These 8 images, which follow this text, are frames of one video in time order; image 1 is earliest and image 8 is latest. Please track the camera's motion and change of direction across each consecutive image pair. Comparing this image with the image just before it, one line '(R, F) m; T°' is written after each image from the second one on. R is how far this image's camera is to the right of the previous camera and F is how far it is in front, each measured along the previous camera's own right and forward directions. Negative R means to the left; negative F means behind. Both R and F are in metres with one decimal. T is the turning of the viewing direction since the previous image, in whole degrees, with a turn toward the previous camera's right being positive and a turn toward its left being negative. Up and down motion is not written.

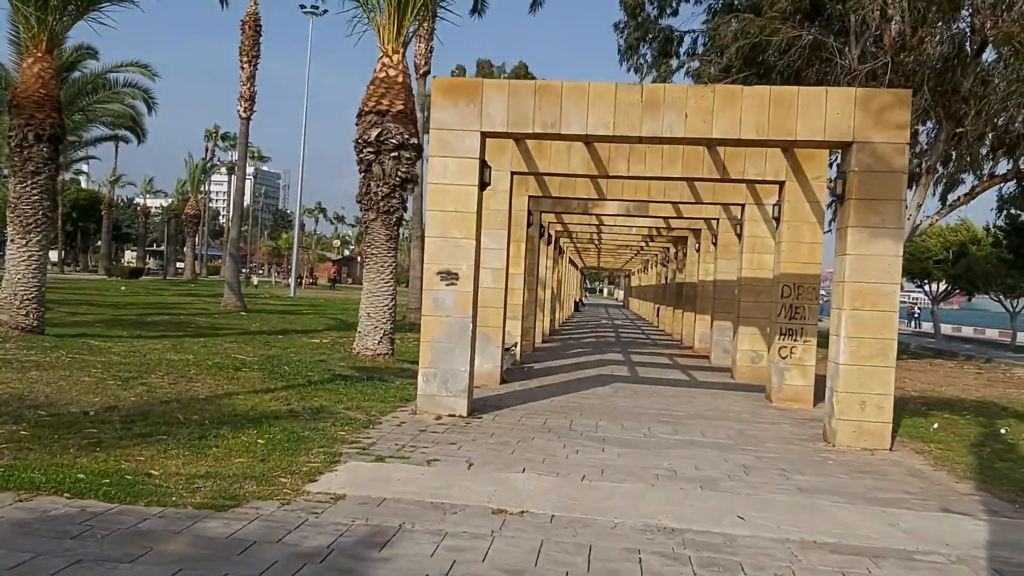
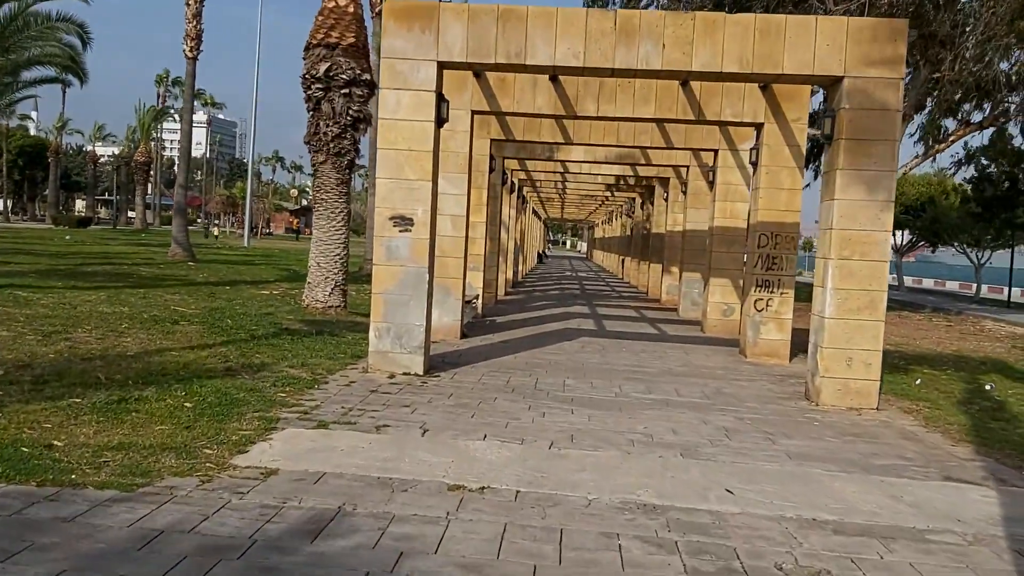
(0.0, +0.9) m; +2°
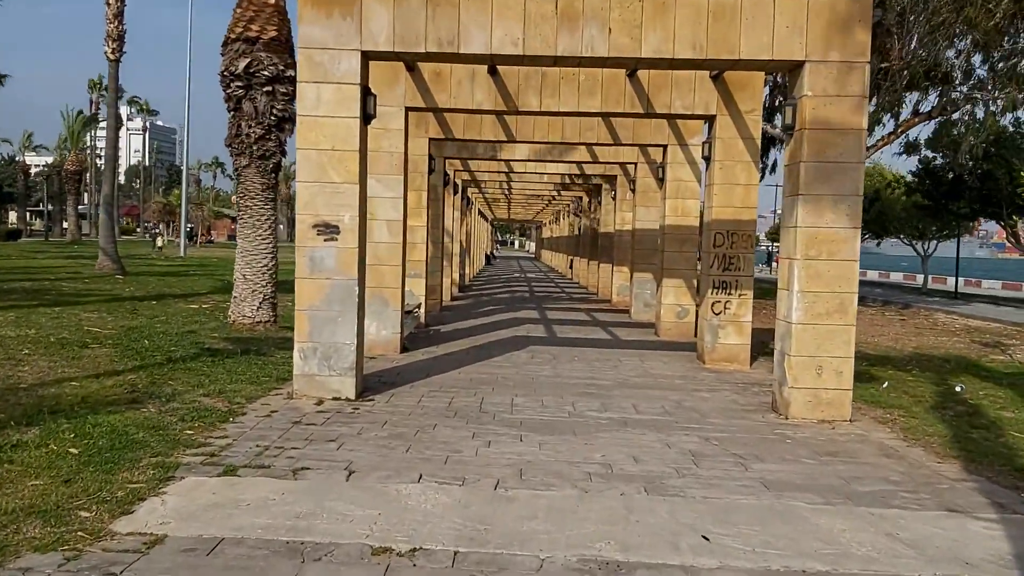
(+0.1, +0.9) m; +3°
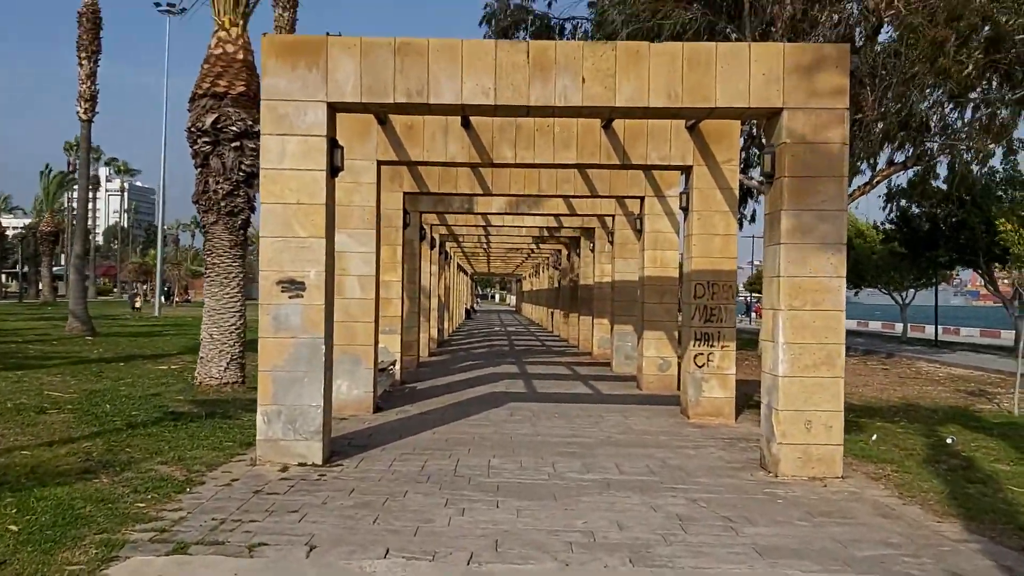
(+0.1, +0.4) m; +1°
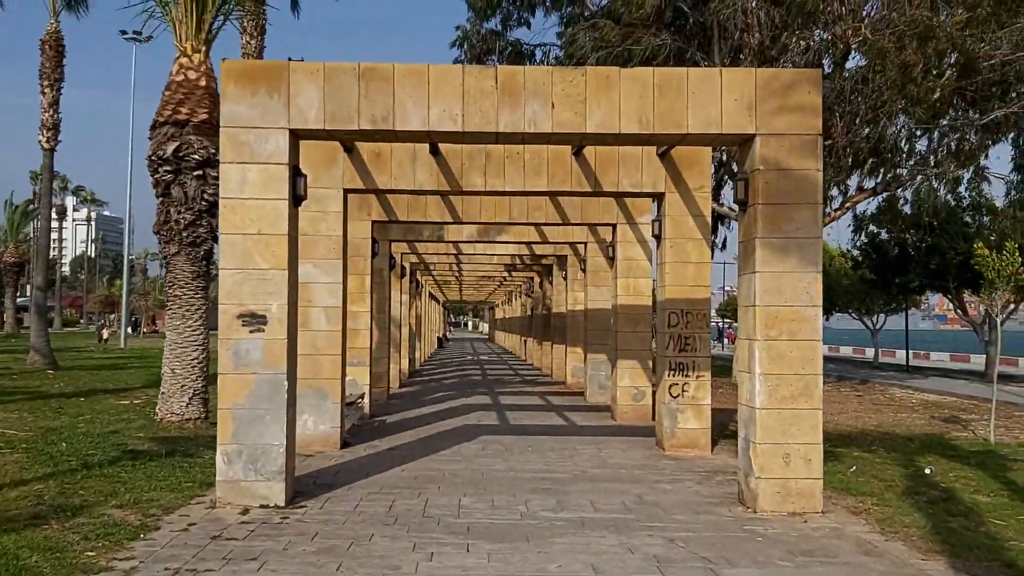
(0.0, +0.3) m; +2°
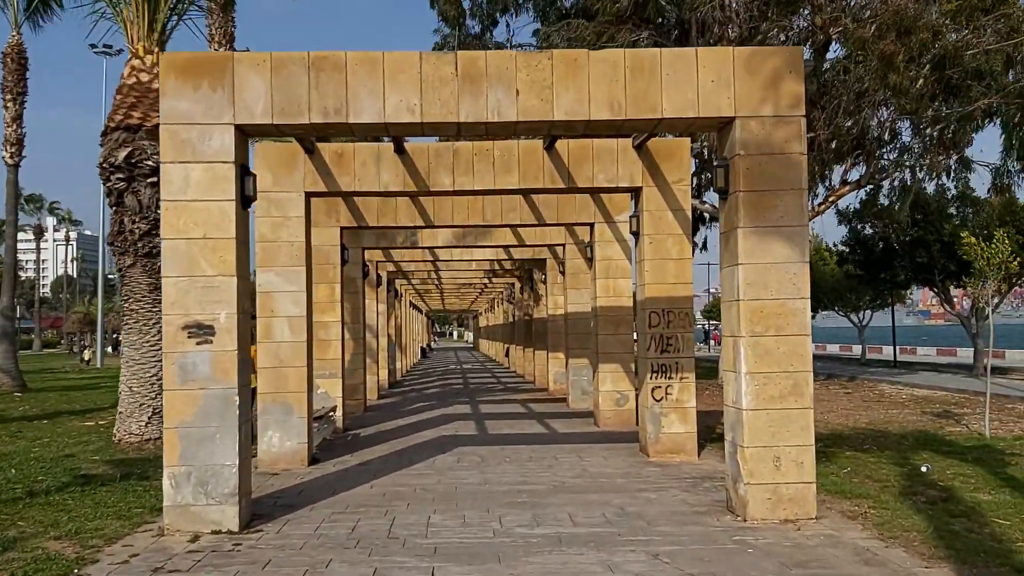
(+0.2, +0.6) m; +1°
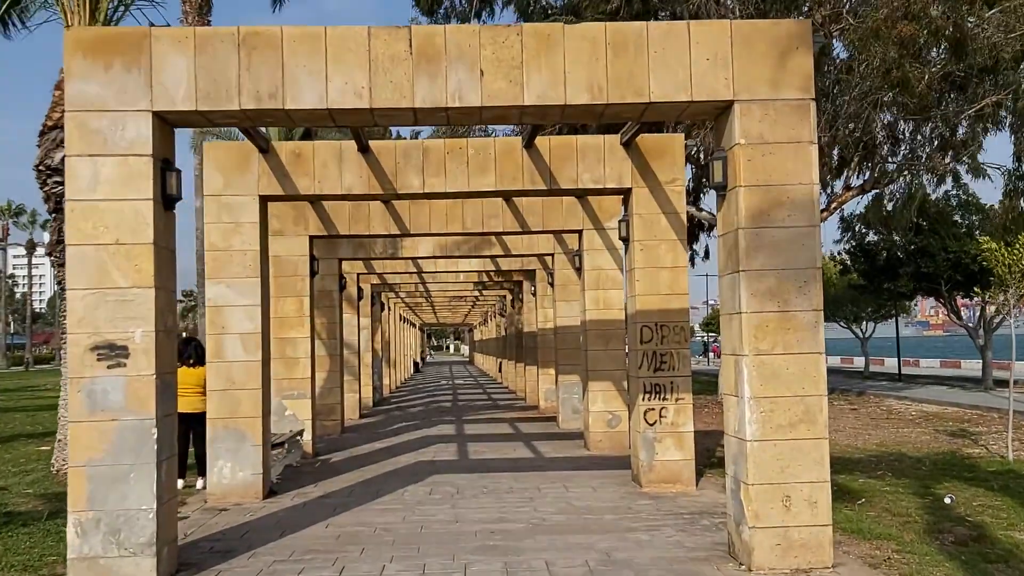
(+0.2, +1.1) m; 0°
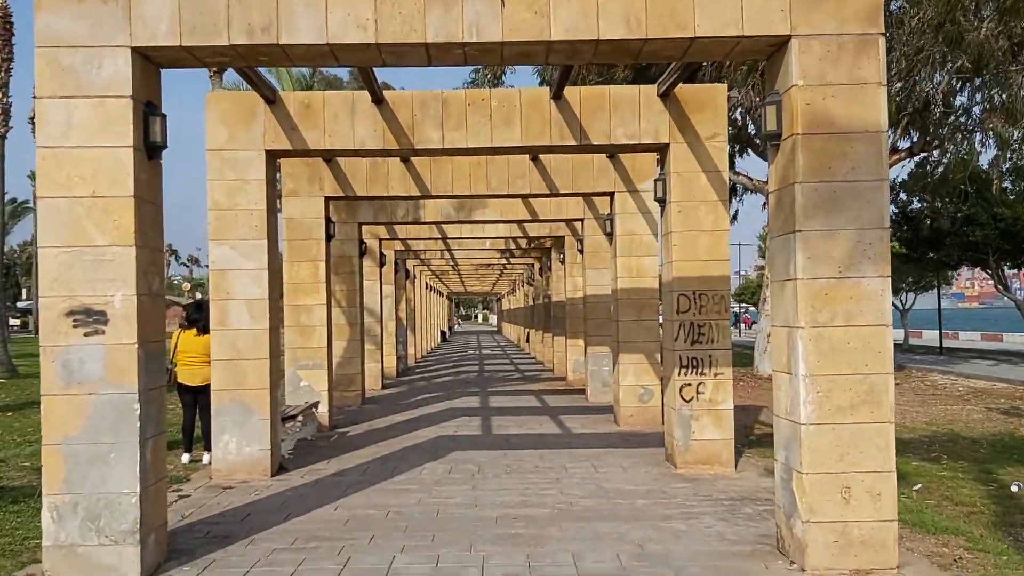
(0.0, +0.8) m; -2°
